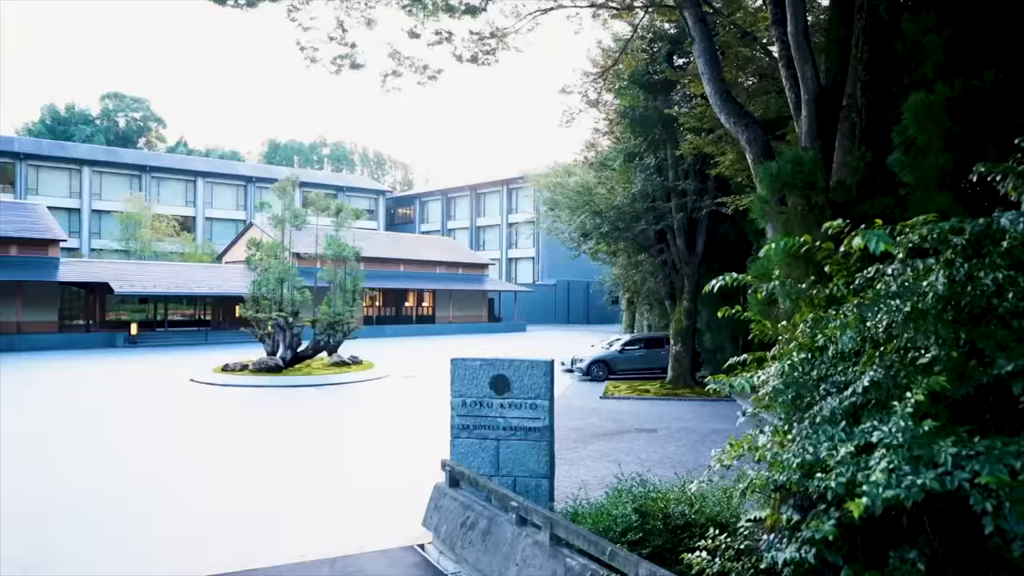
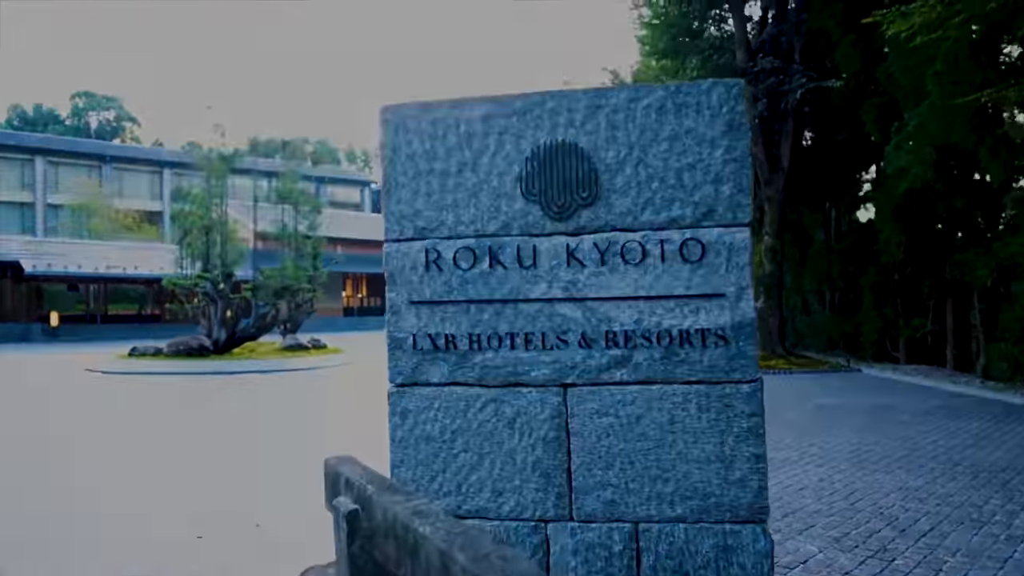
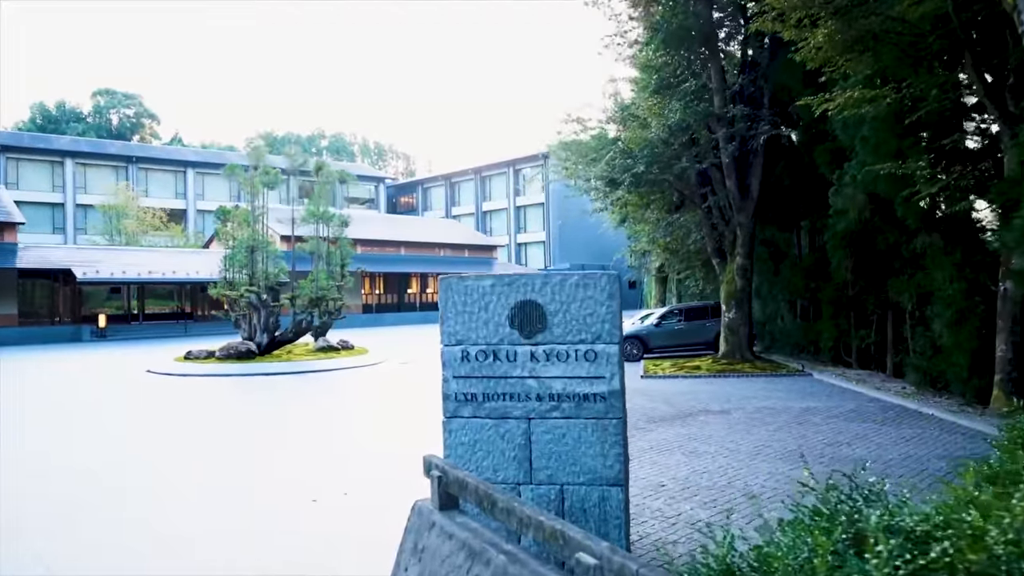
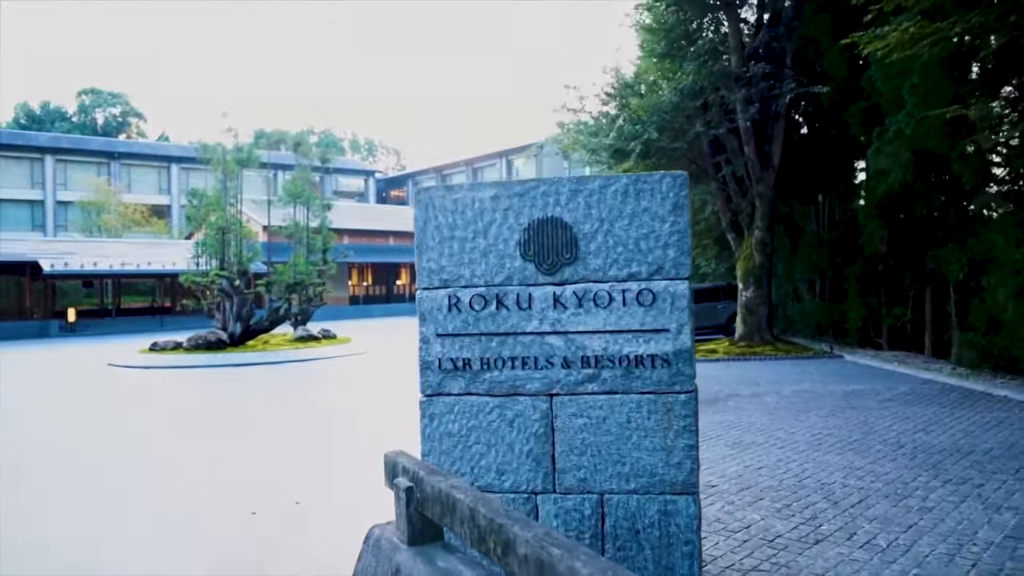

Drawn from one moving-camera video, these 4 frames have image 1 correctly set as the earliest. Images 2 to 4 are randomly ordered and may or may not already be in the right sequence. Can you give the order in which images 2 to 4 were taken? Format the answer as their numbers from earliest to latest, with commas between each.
3, 4, 2
